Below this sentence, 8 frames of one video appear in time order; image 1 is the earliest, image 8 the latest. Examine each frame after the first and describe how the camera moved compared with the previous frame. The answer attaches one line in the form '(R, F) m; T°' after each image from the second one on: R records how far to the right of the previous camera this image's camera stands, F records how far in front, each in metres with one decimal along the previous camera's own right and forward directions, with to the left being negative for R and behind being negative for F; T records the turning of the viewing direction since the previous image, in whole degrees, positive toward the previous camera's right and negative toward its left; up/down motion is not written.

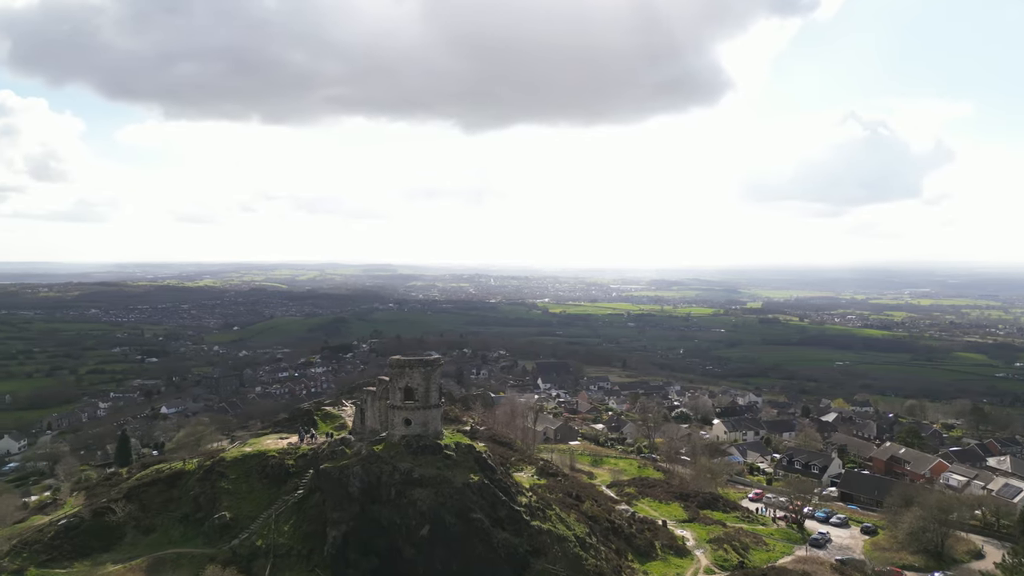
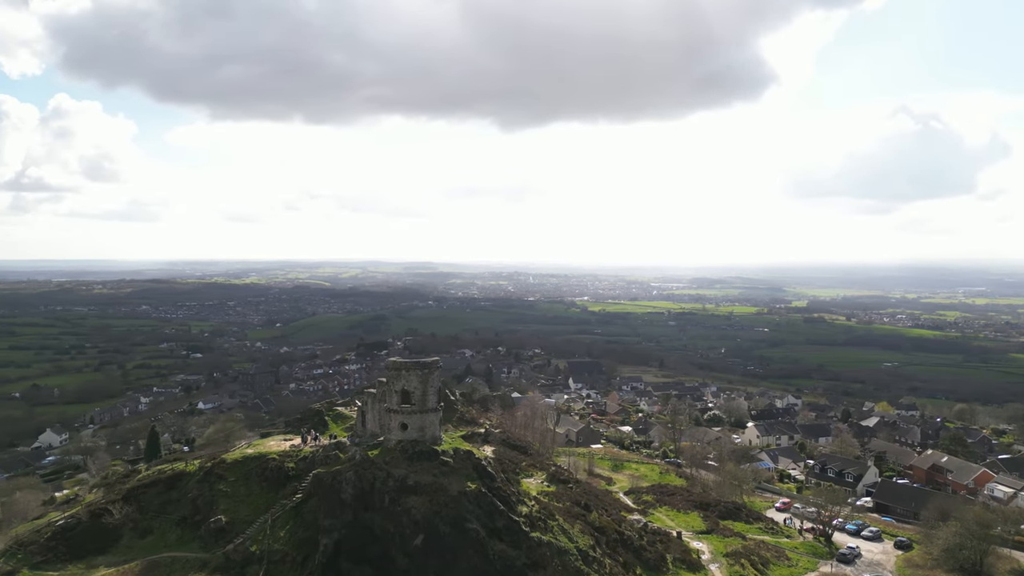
(+1.0, +0.8) m; -3°
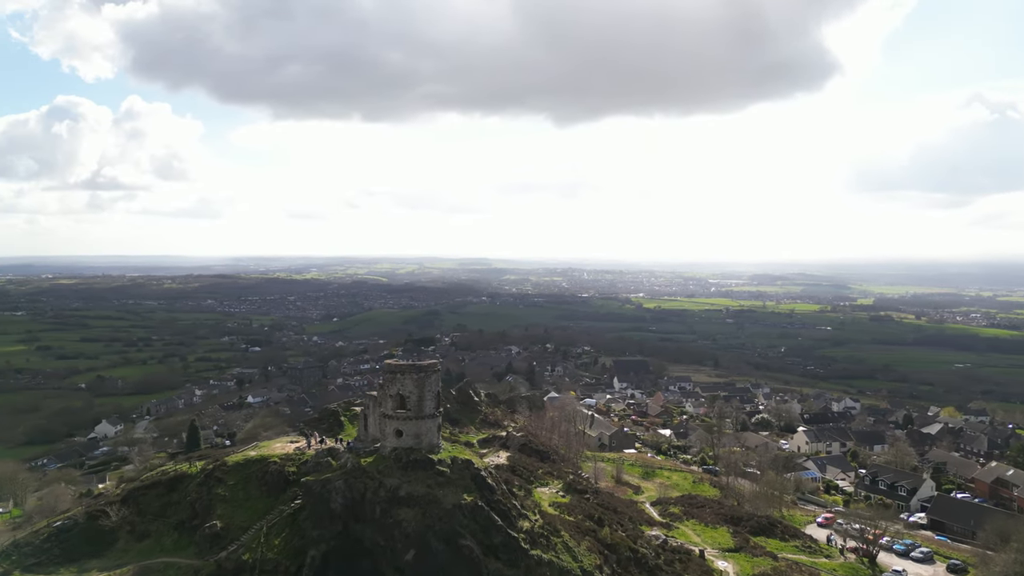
(+1.3, +1.2) m; -4°
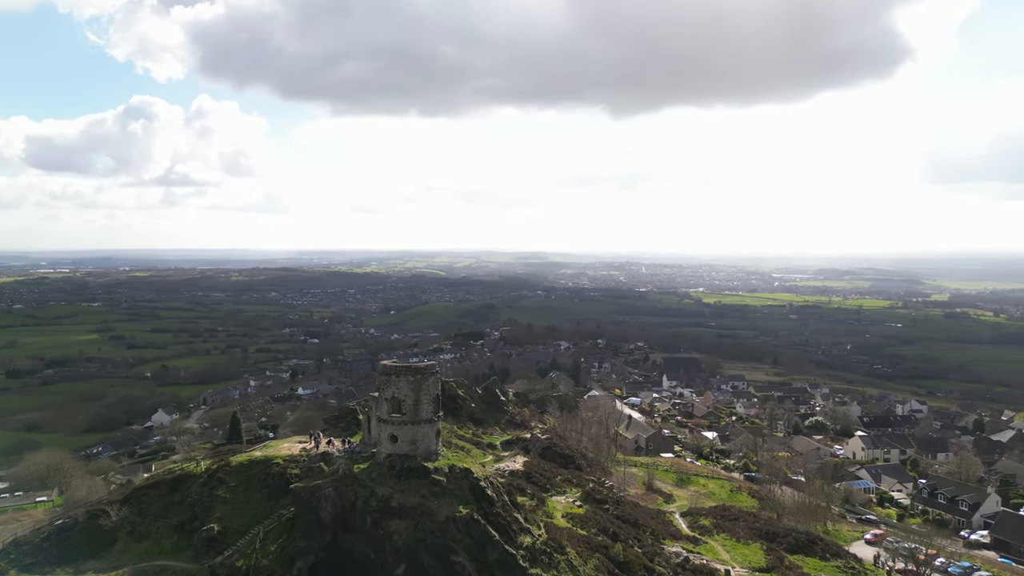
(+1.3, +1.2) m; -5°
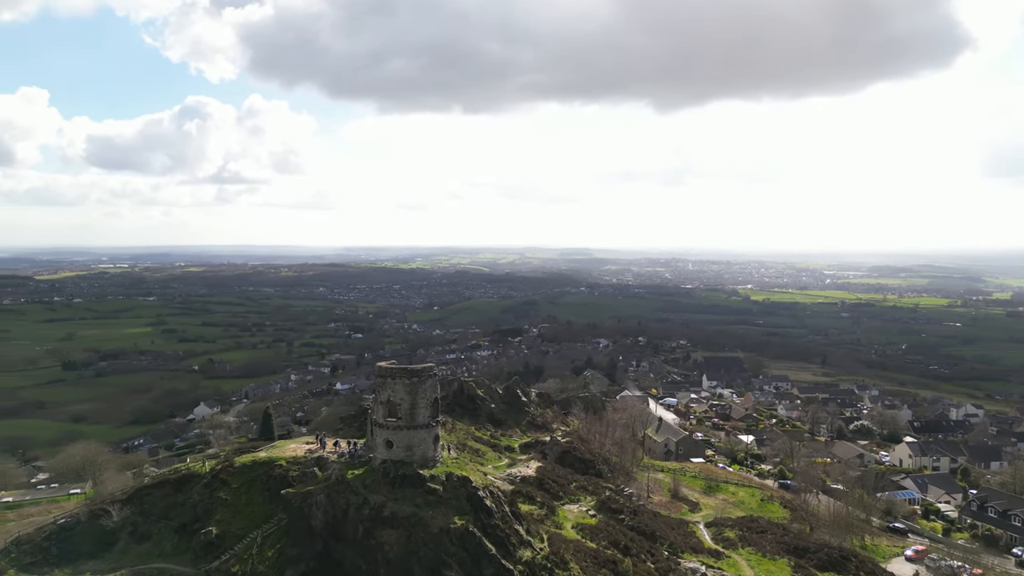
(+1.0, +0.9) m; -4°
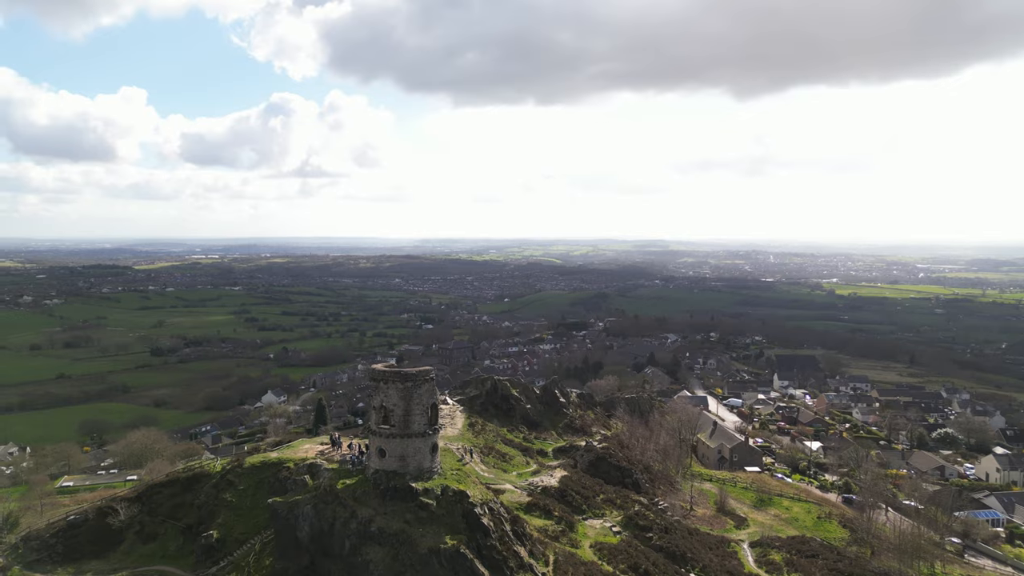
(+1.6, +1.4) m; -6°
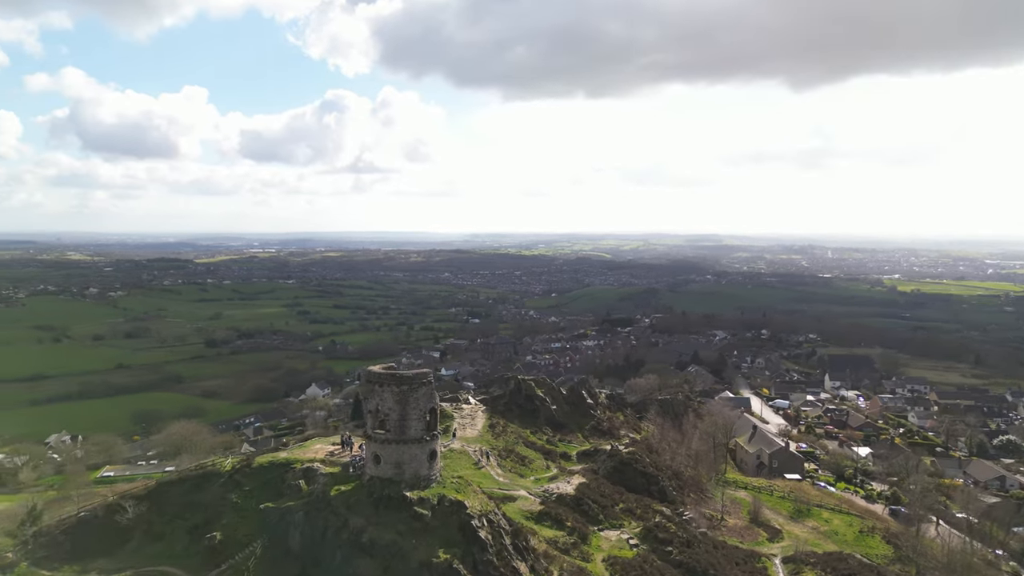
(+1.1, +0.9) m; -4°
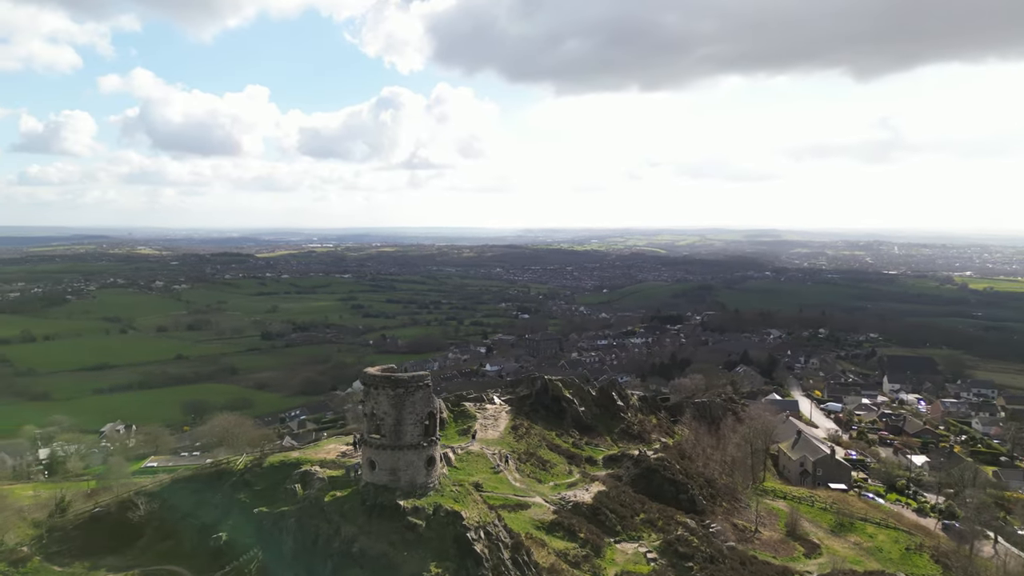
(+1.1, +0.8) m; -4°
